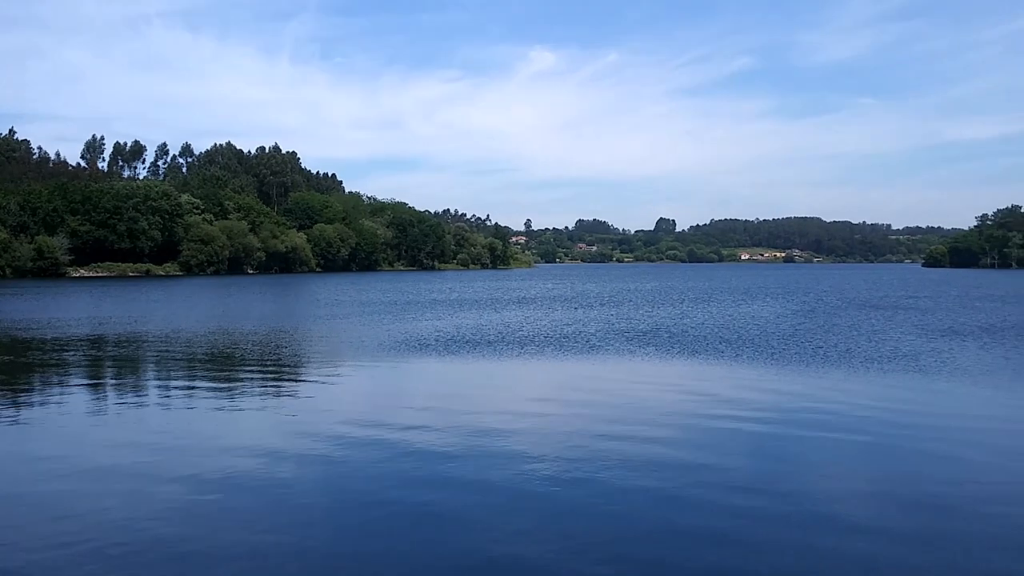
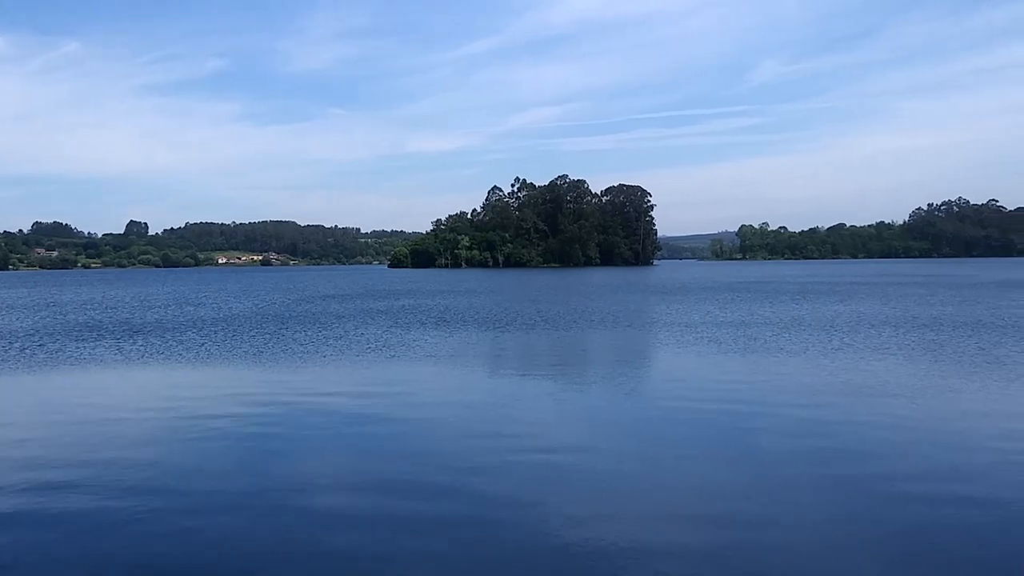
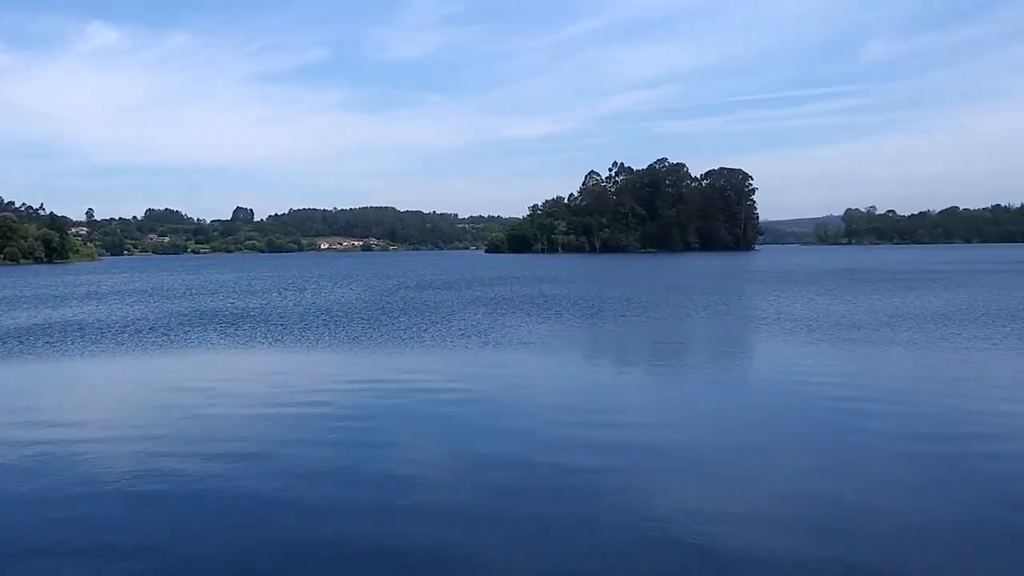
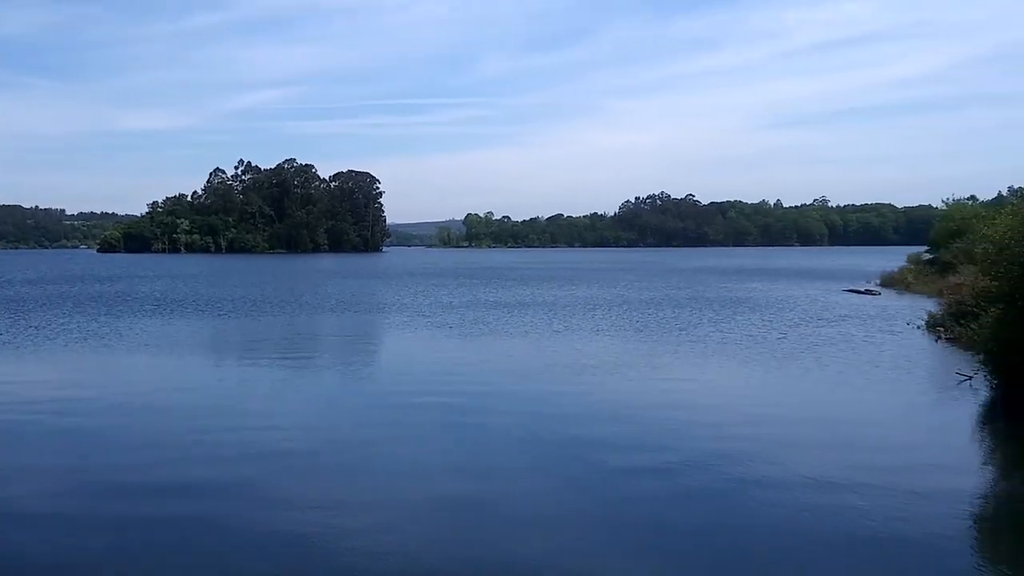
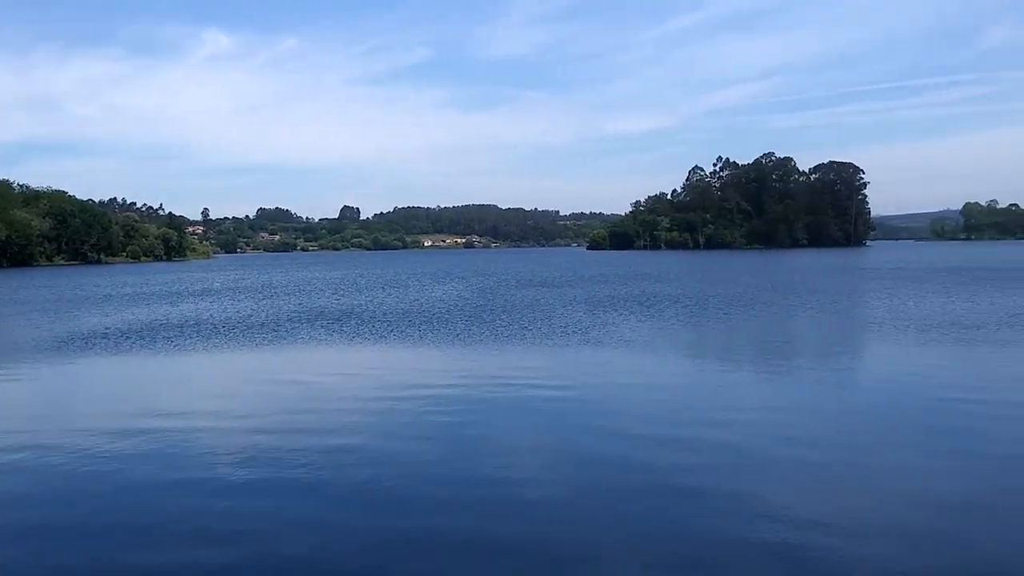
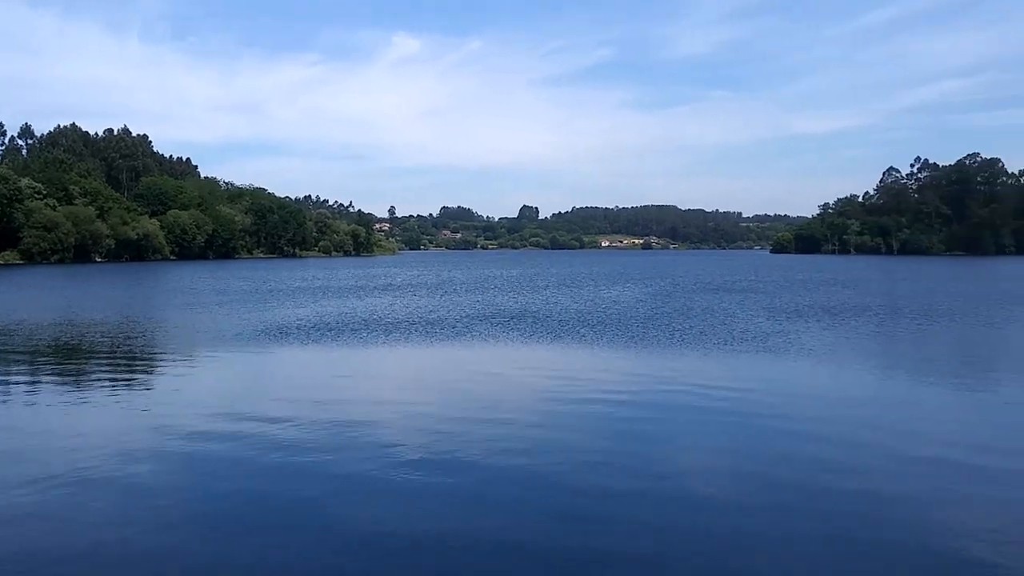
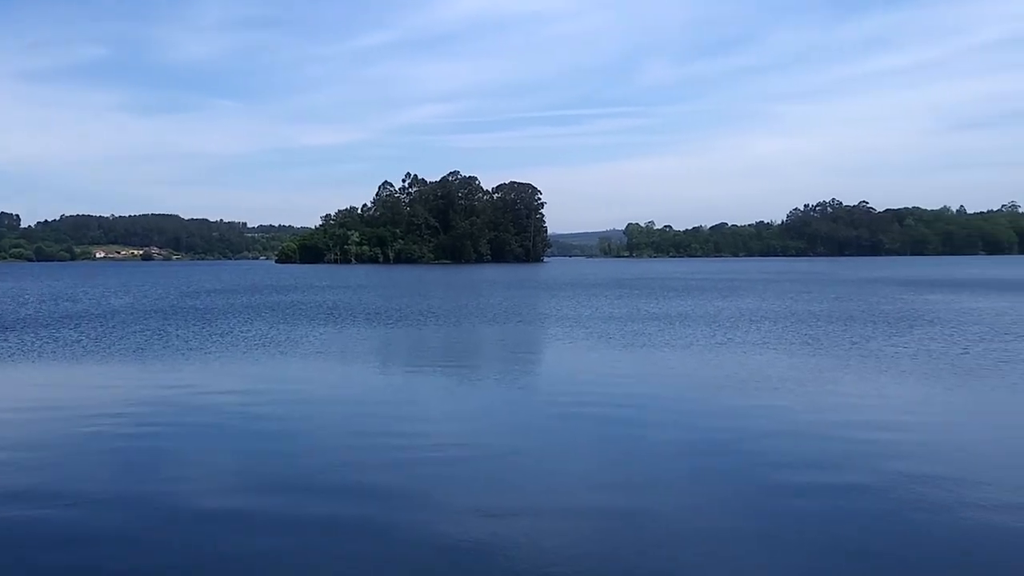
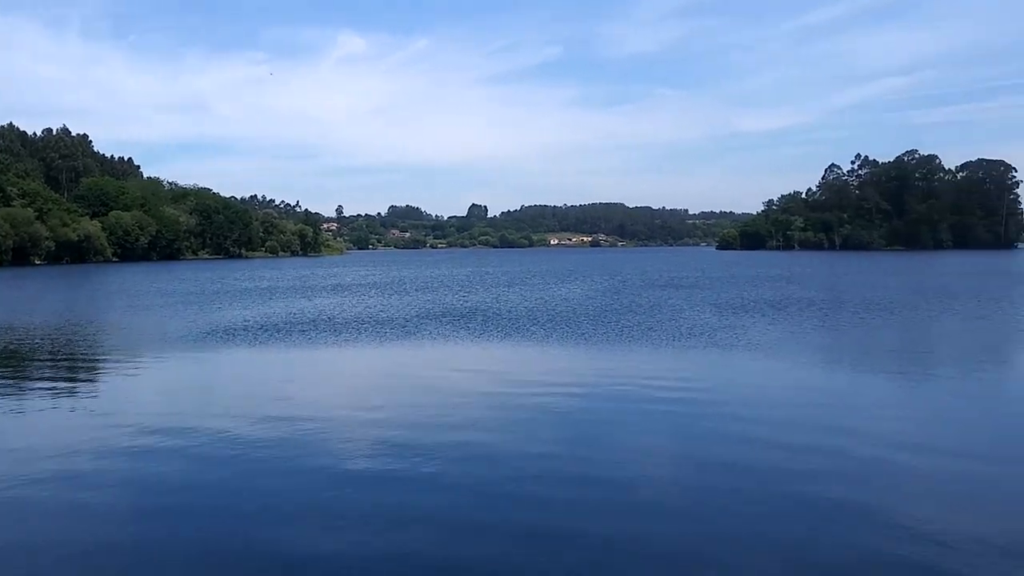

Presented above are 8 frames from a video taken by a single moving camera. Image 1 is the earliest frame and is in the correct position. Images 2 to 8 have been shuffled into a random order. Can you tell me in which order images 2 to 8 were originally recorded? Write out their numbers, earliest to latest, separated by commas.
6, 8, 5, 3, 2, 7, 4
